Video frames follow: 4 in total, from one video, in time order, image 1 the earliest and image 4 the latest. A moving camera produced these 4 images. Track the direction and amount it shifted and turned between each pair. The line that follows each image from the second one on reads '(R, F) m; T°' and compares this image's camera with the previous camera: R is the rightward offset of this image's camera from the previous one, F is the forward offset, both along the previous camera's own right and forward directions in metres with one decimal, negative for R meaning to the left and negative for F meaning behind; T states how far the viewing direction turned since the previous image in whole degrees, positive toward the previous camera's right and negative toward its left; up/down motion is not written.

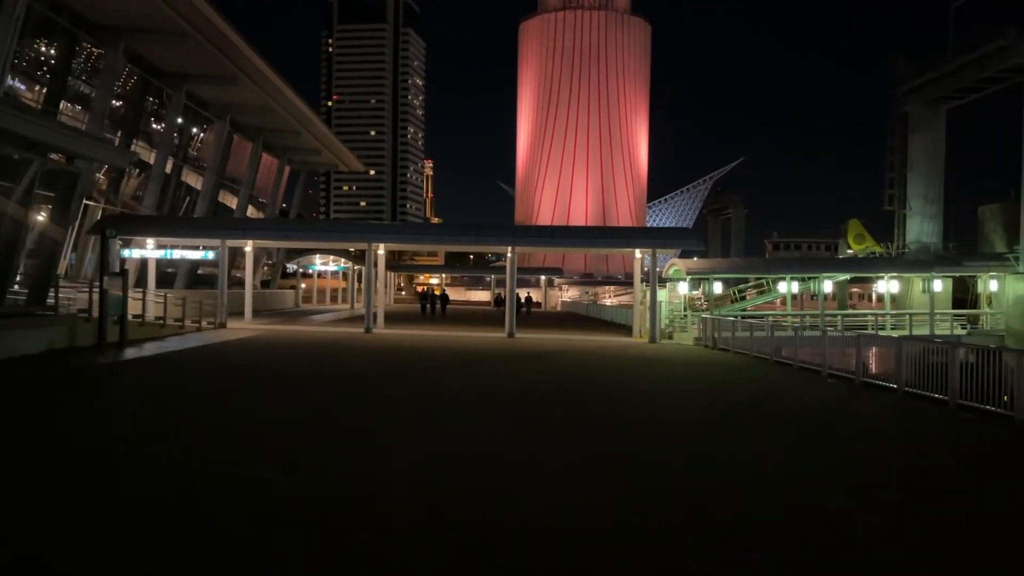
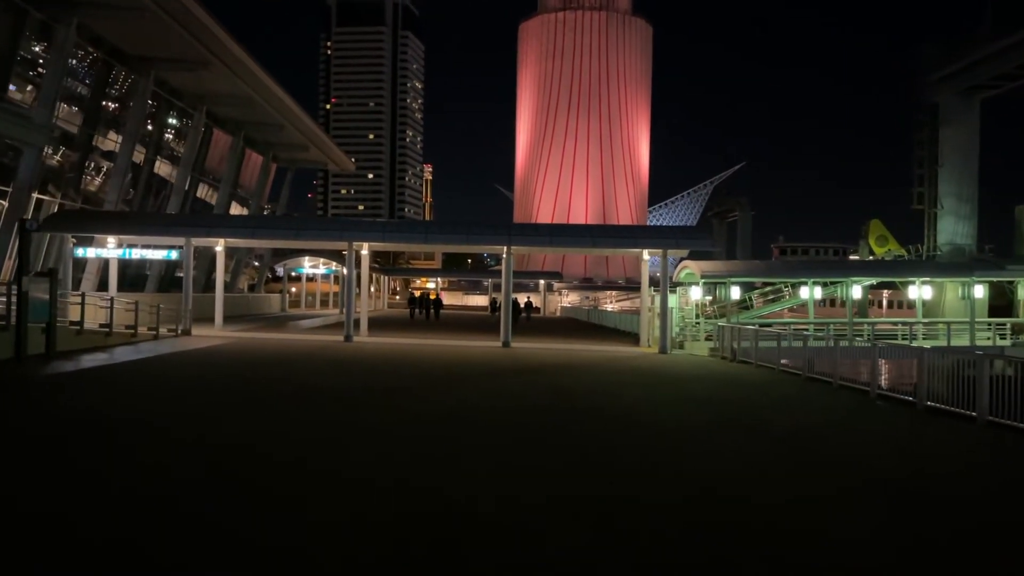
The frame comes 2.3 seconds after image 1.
(+0.1, +1.8) m; 0°
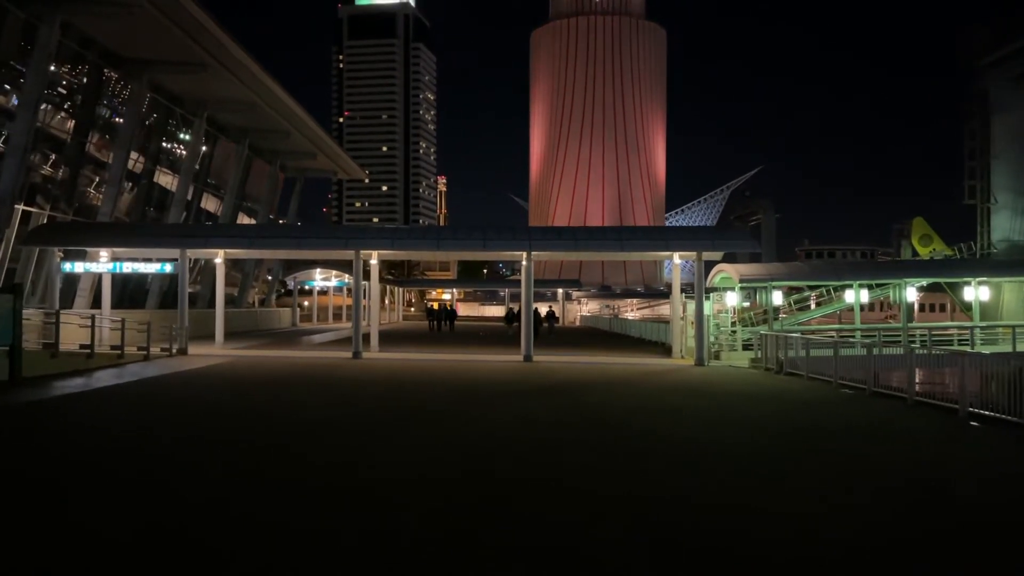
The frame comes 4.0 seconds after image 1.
(-0.1, +1.4) m; -1°
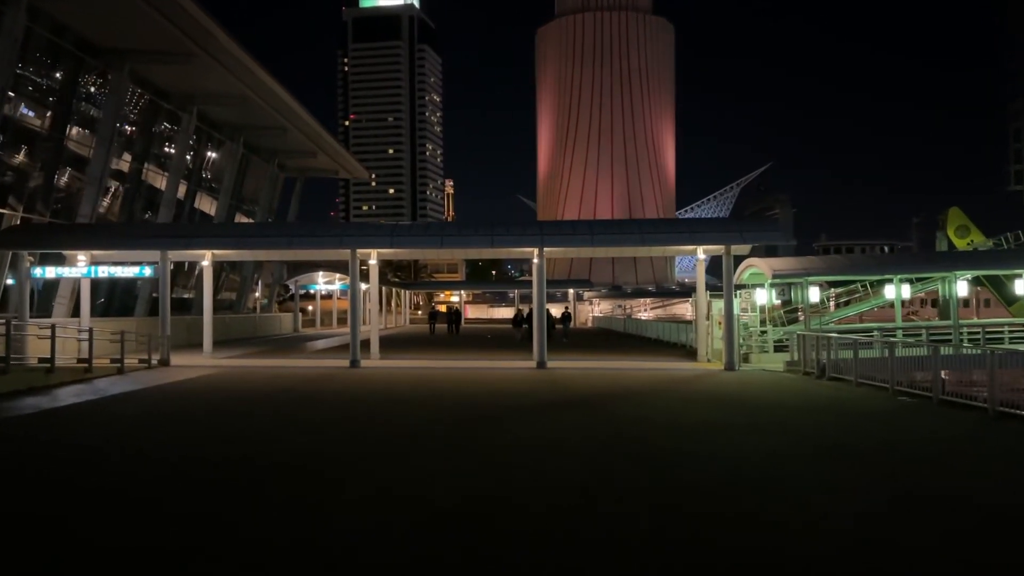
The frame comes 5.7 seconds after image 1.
(0.0, +1.4) m; -1°
